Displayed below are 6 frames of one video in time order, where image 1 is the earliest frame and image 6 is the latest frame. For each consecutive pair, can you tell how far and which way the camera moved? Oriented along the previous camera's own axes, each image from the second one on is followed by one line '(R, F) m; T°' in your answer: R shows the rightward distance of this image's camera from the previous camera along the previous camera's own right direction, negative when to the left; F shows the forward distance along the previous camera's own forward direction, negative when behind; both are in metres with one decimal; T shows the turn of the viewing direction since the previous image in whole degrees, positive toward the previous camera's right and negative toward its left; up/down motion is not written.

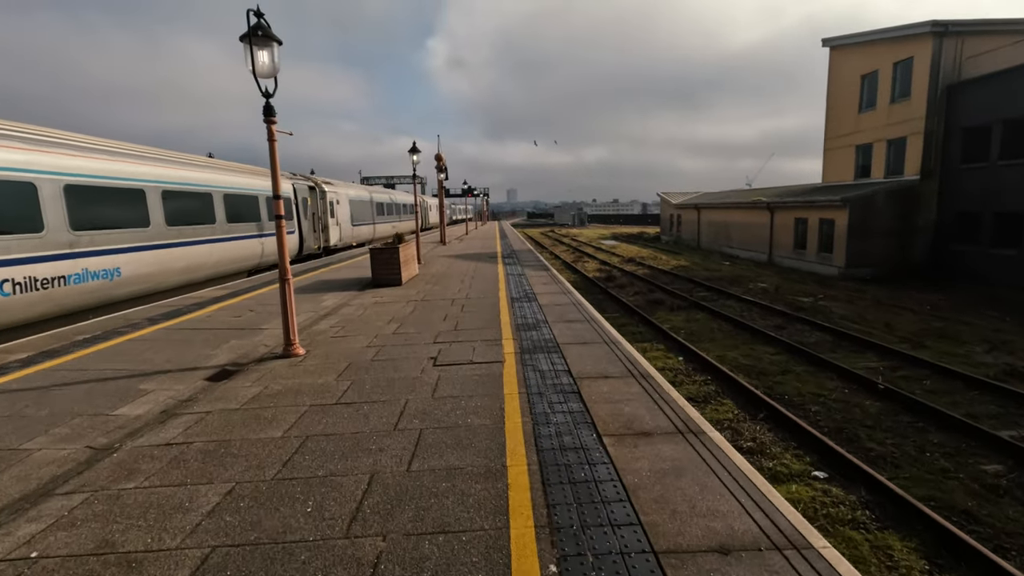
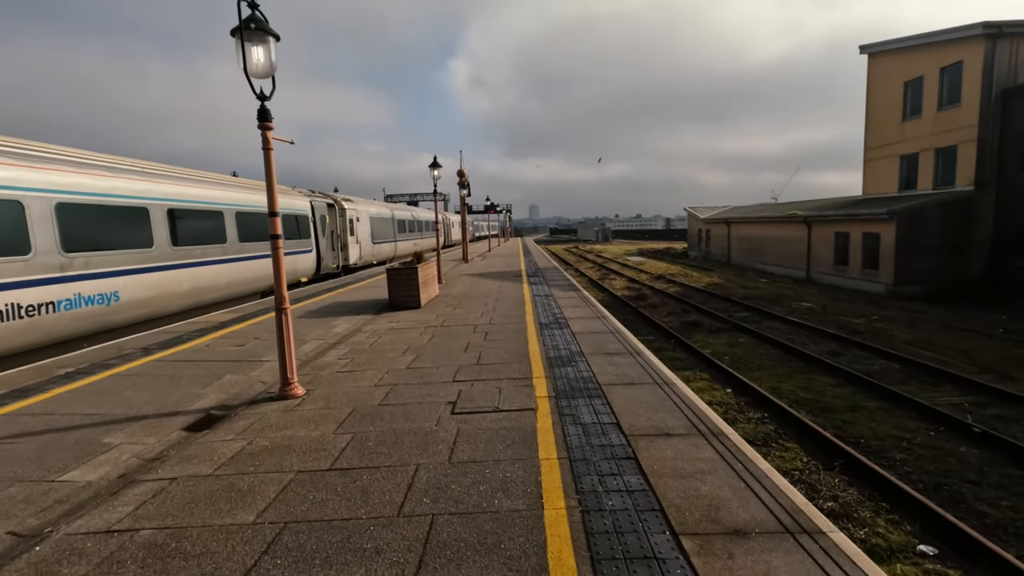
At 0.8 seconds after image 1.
(-0.1, +0.8) m; -2°
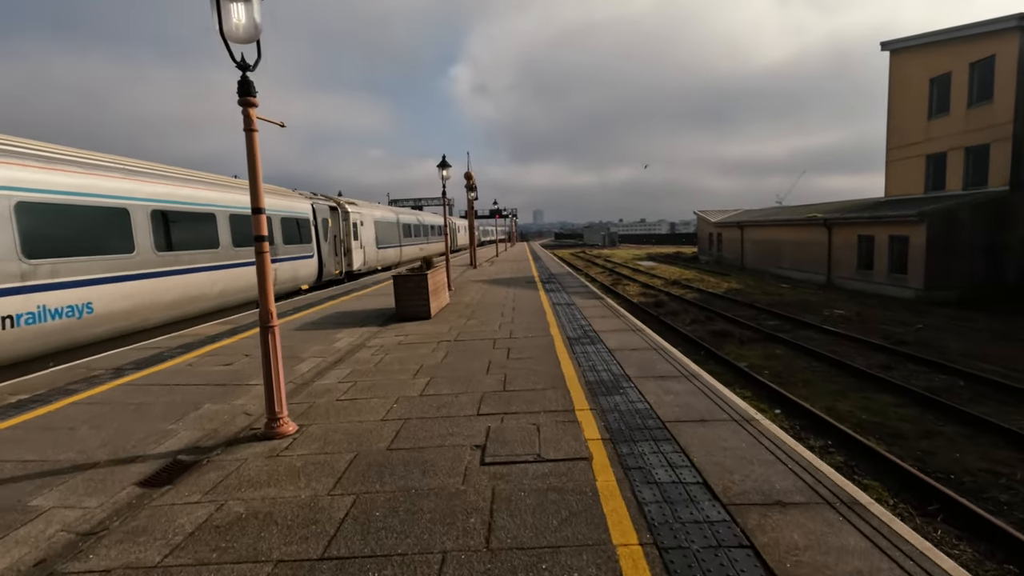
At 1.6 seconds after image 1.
(-0.2, +0.9) m; 0°
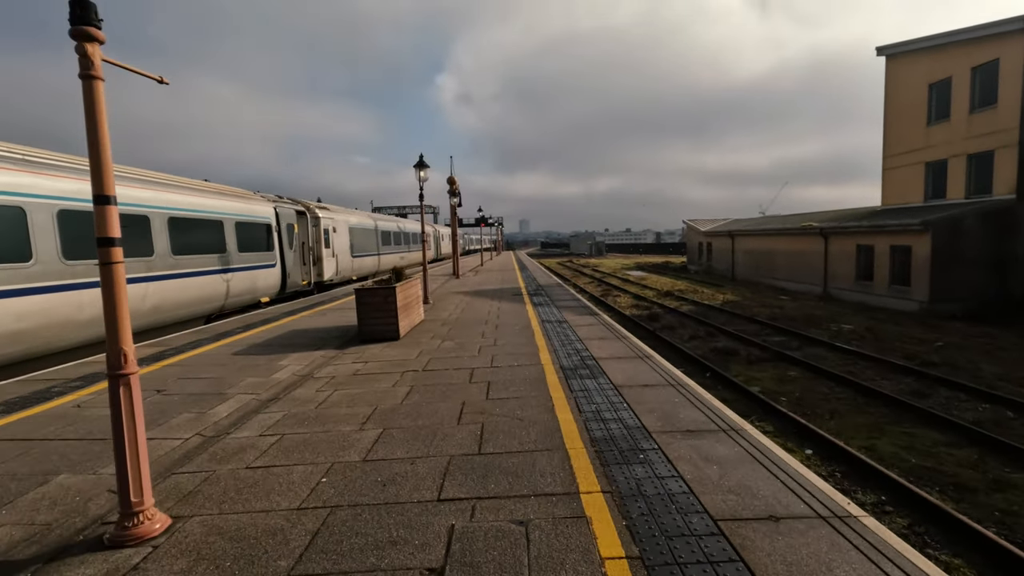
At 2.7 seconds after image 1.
(0.0, +1.2) m; +1°
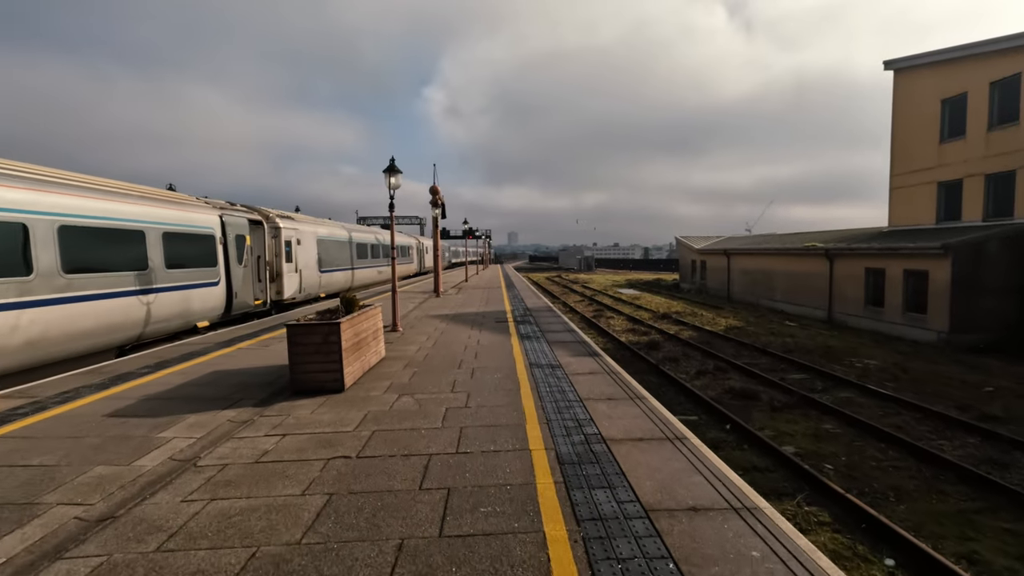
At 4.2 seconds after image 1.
(+0.1, +1.7) m; +1°
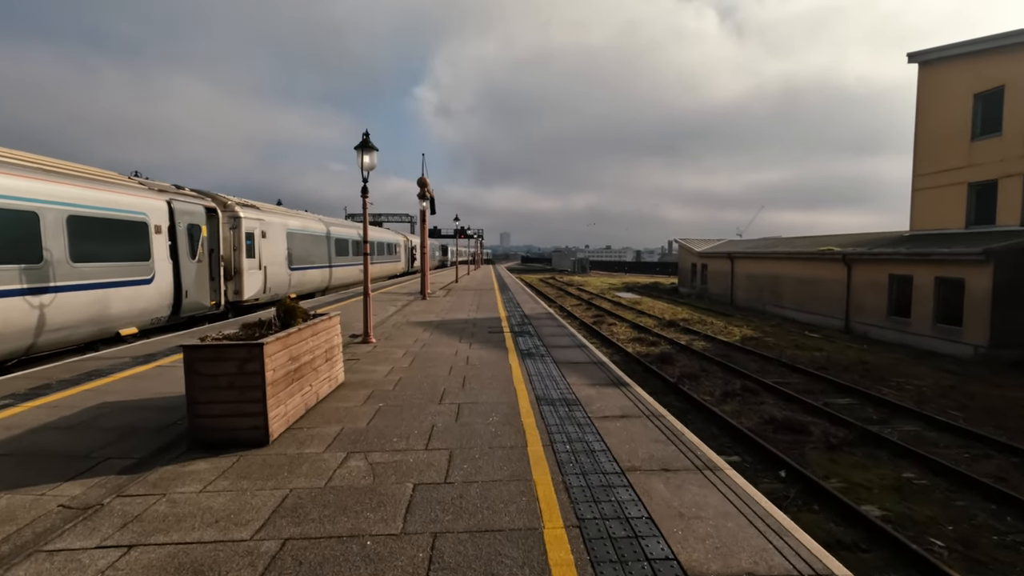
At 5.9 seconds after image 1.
(-0.1, +1.8) m; +1°
